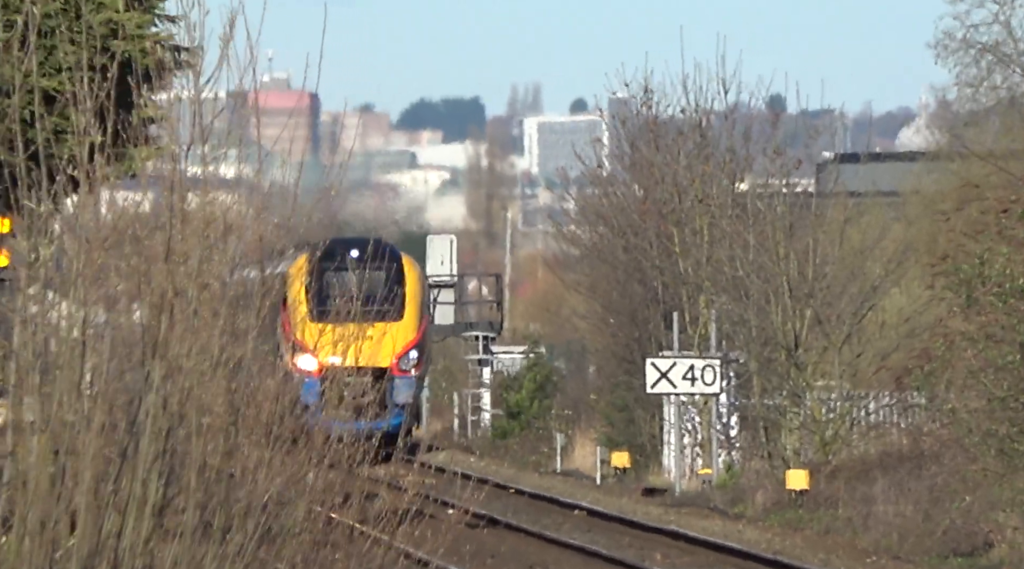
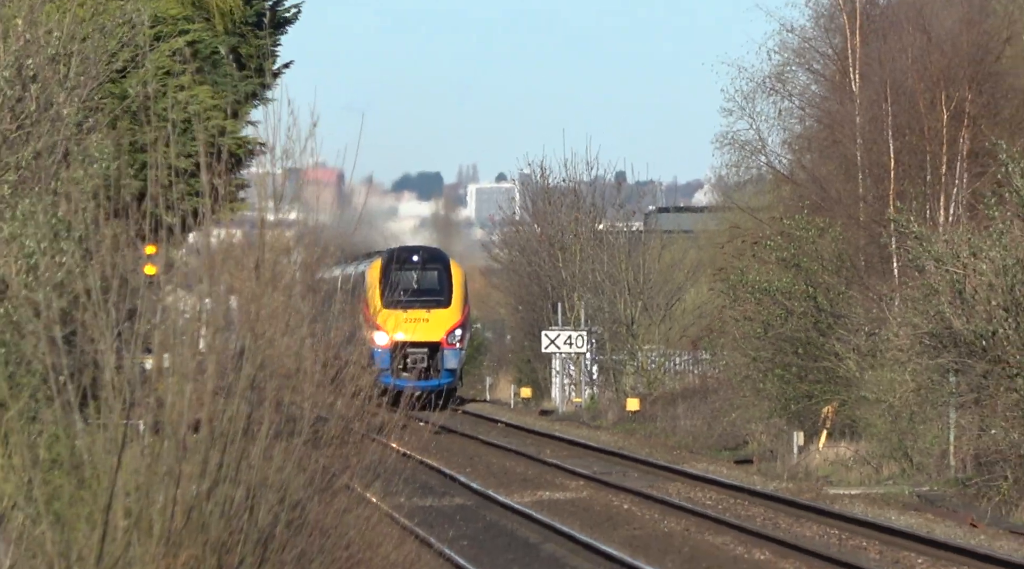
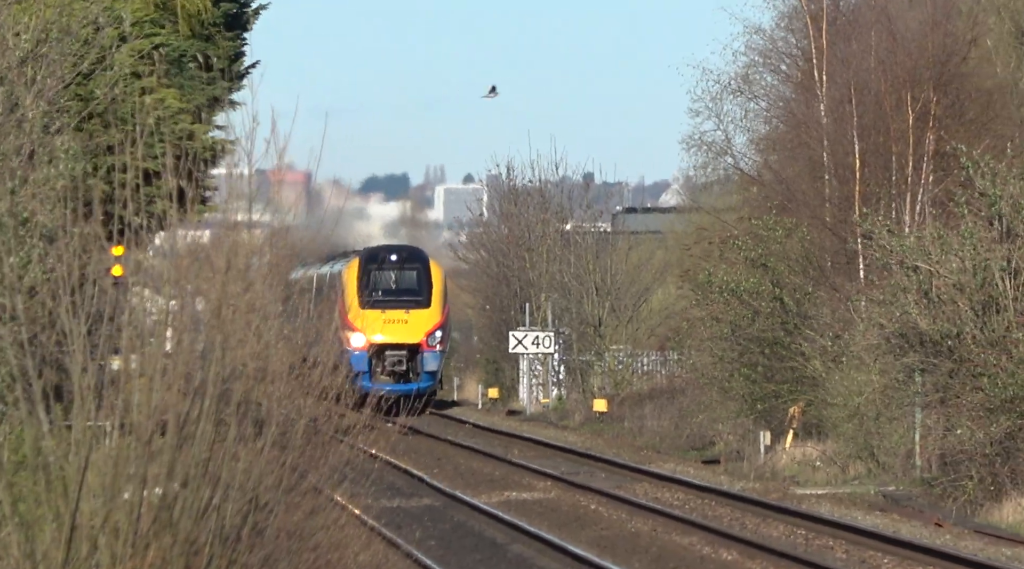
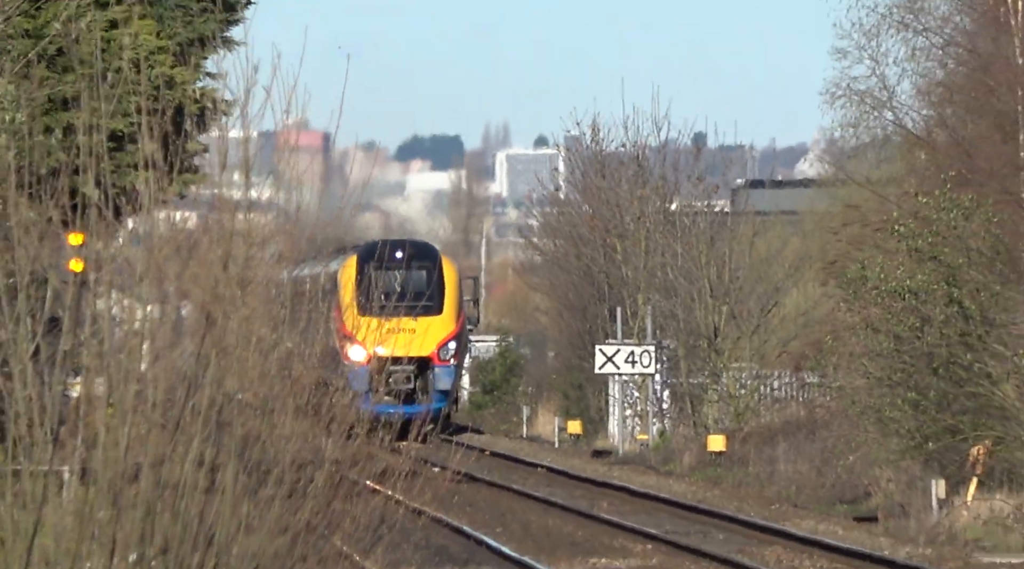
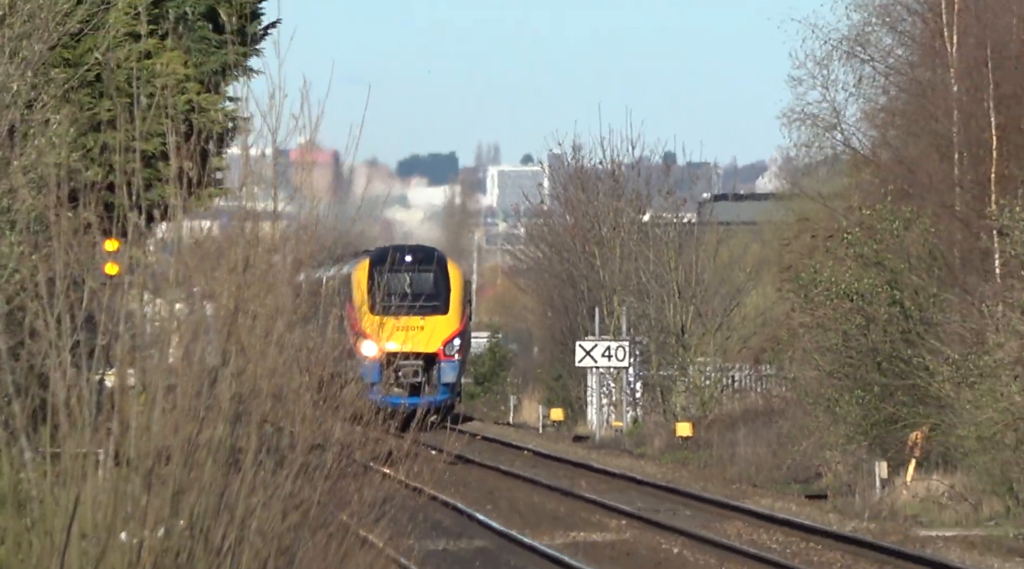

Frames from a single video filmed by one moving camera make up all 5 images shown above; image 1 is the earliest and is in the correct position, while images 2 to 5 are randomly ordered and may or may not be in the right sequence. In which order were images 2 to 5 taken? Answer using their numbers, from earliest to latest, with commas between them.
4, 5, 2, 3
